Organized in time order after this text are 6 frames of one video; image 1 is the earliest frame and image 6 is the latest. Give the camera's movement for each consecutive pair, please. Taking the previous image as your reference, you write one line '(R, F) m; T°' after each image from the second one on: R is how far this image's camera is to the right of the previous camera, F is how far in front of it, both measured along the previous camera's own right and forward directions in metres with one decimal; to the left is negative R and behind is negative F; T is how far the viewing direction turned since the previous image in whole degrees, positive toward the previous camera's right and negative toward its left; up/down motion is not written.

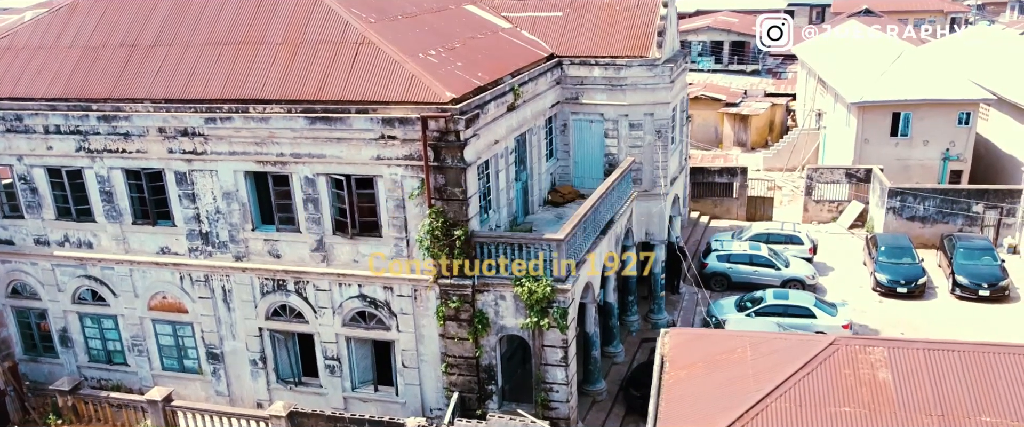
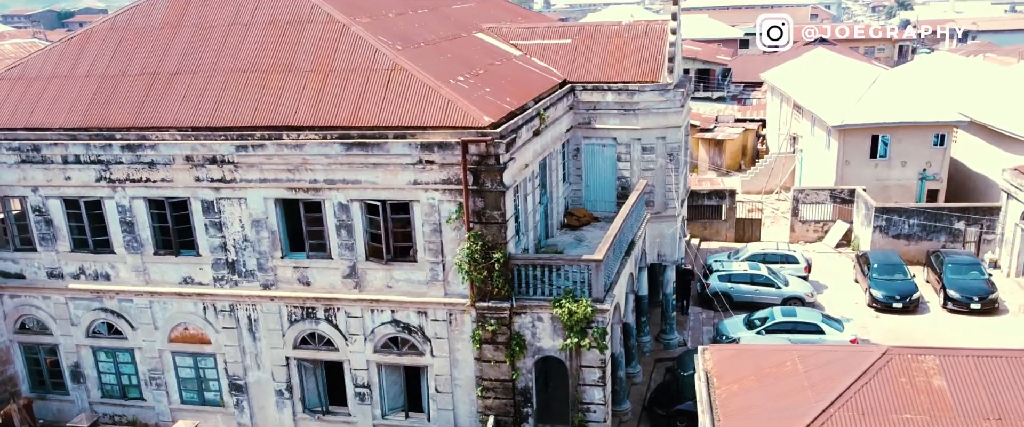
(-1.7, -0.1) m; +3°
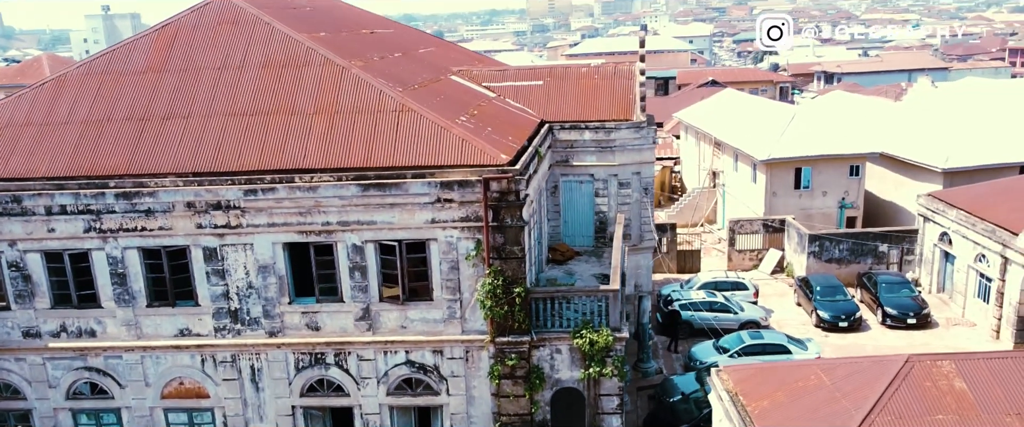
(-2.7, -0.2) m; +8°
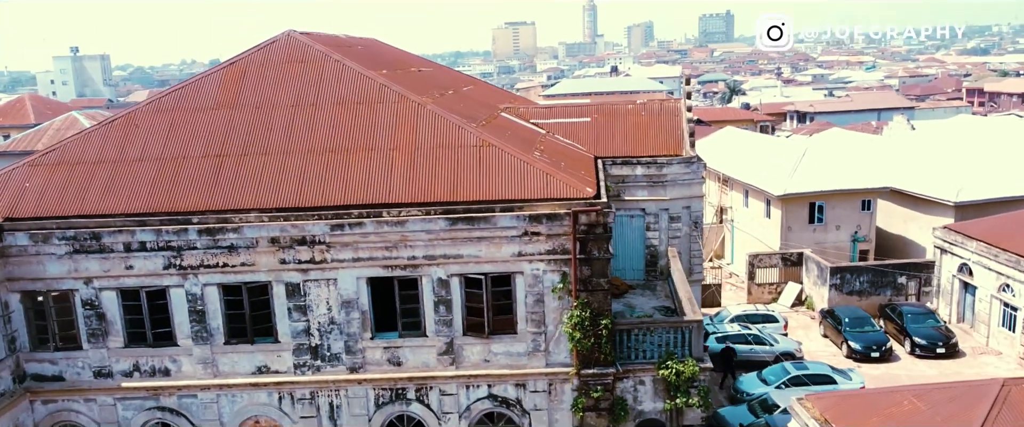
(-2.4, -0.1) m; +3°
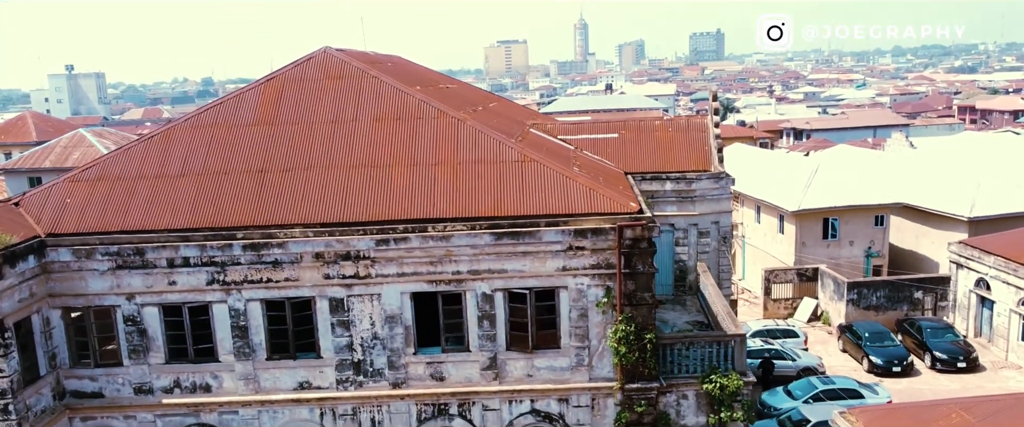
(-1.1, -0.1) m; +1°
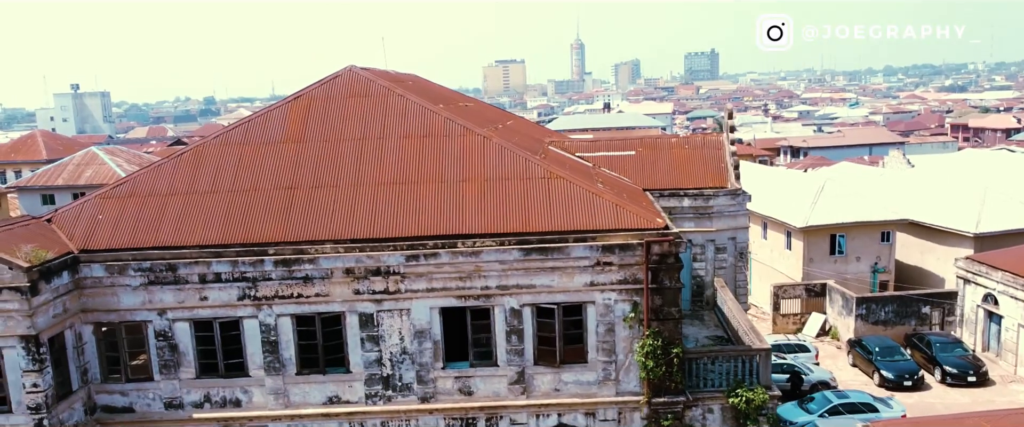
(-0.6, -0.2) m; 0°
